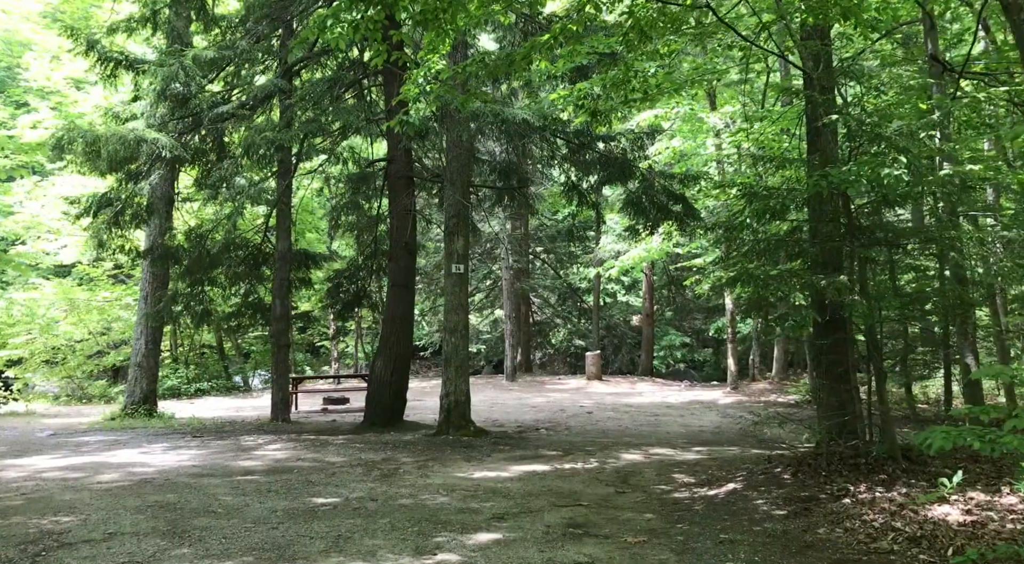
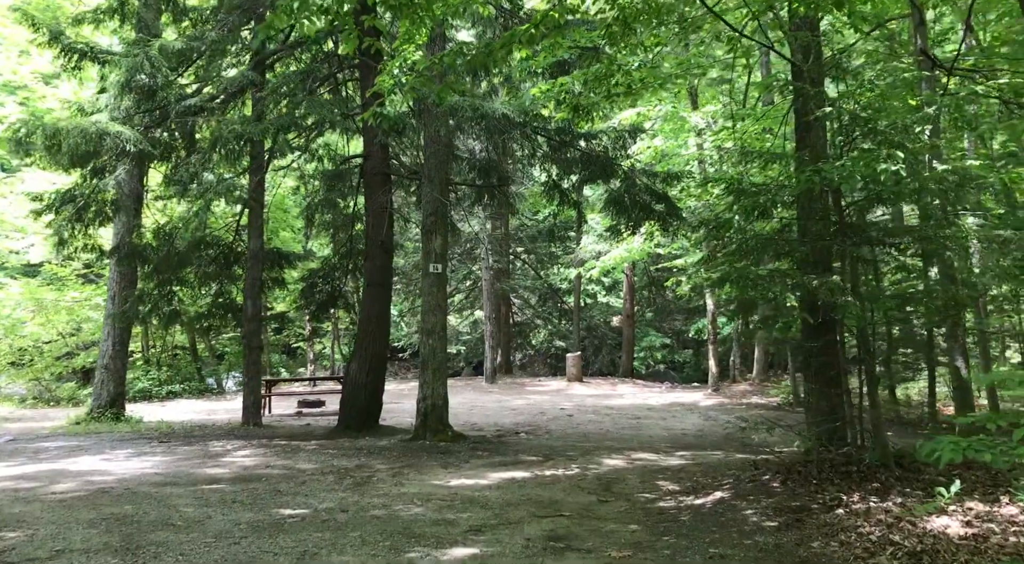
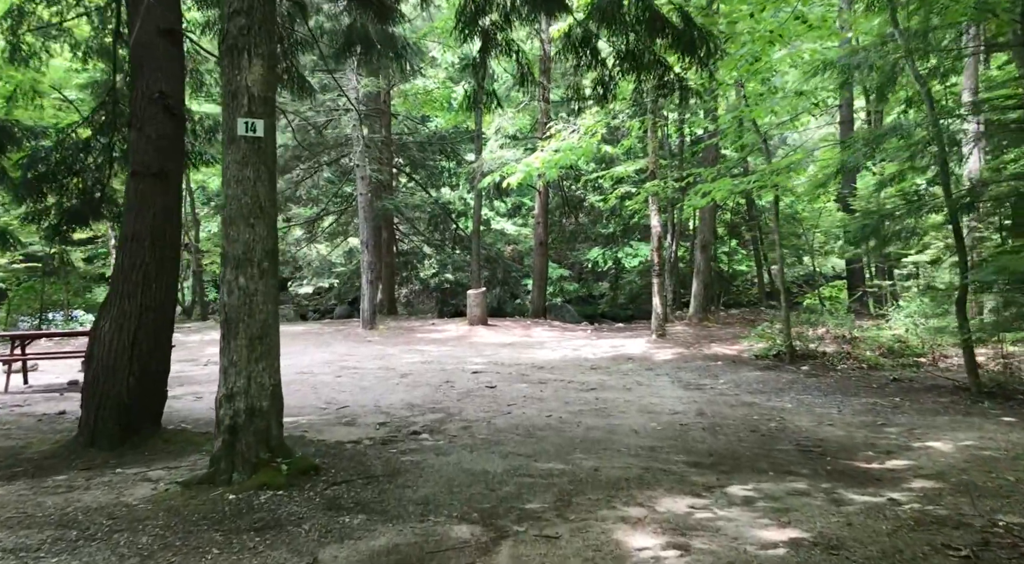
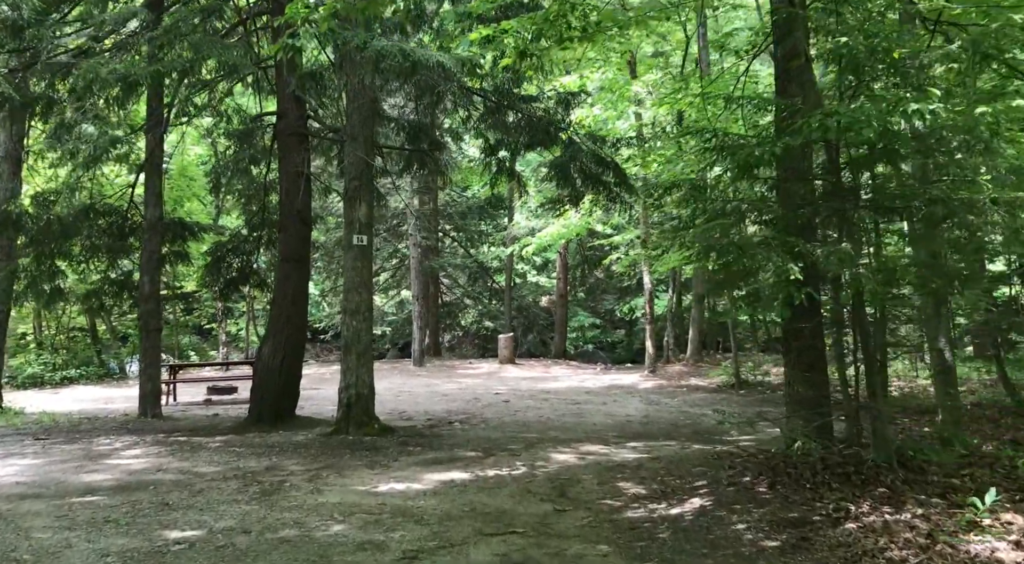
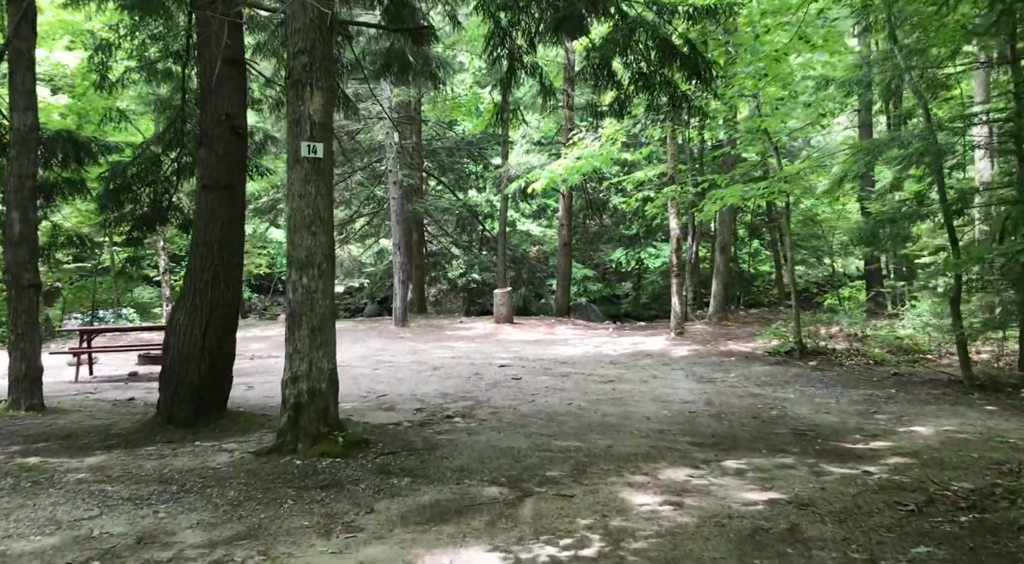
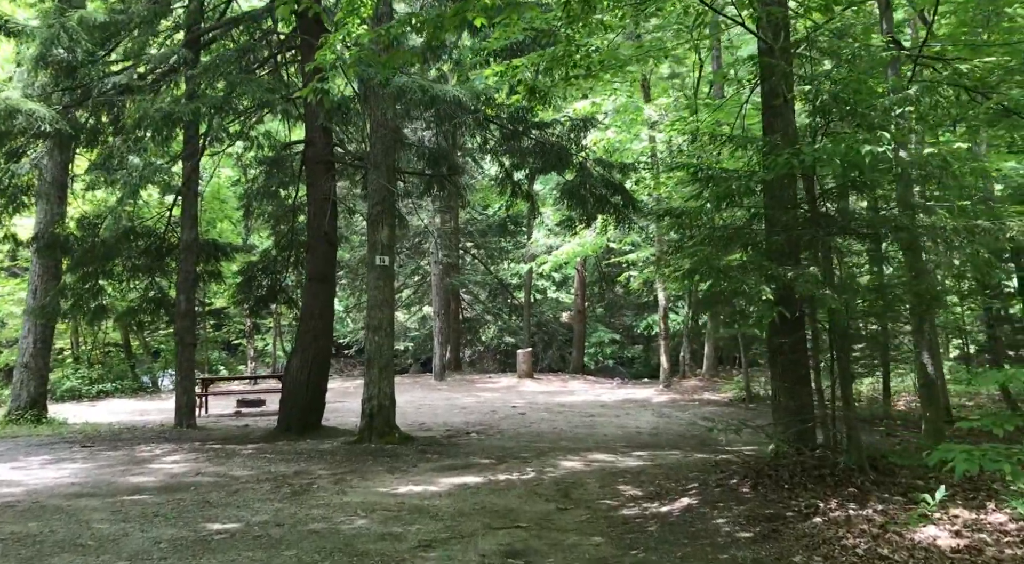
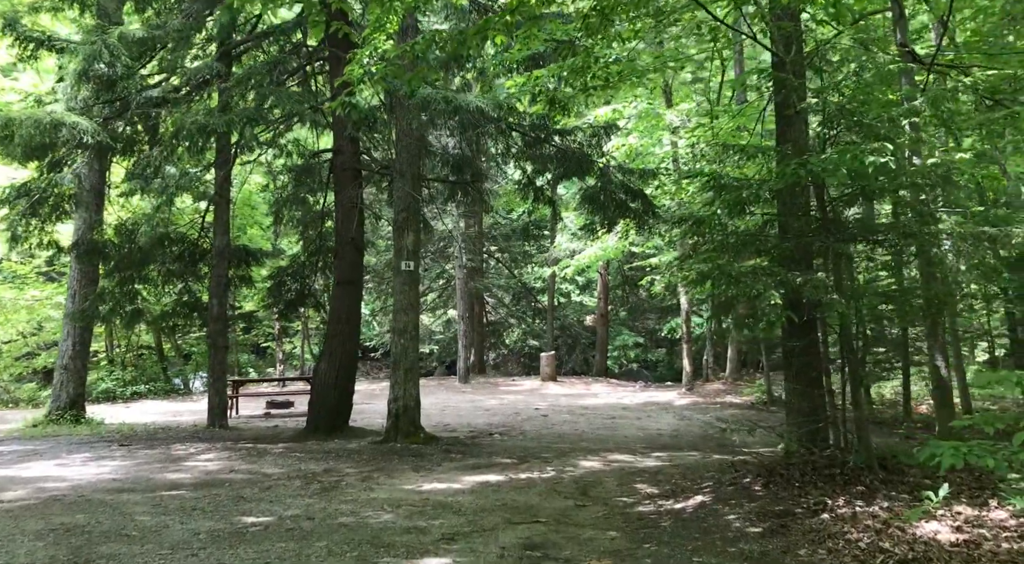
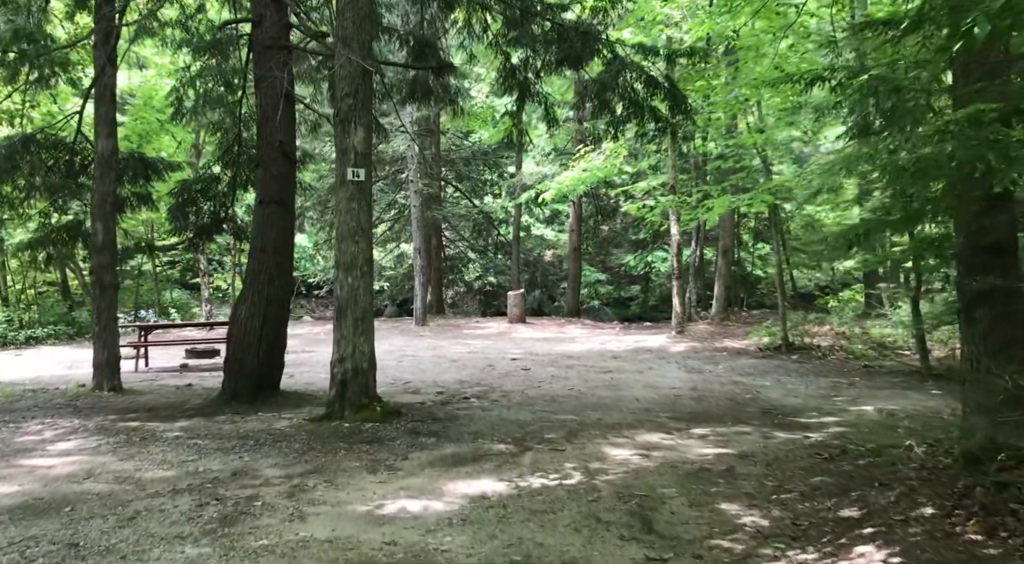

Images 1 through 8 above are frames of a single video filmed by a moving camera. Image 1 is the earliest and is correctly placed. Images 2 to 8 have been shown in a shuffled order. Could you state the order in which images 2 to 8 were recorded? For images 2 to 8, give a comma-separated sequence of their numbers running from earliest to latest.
2, 7, 6, 4, 8, 5, 3
